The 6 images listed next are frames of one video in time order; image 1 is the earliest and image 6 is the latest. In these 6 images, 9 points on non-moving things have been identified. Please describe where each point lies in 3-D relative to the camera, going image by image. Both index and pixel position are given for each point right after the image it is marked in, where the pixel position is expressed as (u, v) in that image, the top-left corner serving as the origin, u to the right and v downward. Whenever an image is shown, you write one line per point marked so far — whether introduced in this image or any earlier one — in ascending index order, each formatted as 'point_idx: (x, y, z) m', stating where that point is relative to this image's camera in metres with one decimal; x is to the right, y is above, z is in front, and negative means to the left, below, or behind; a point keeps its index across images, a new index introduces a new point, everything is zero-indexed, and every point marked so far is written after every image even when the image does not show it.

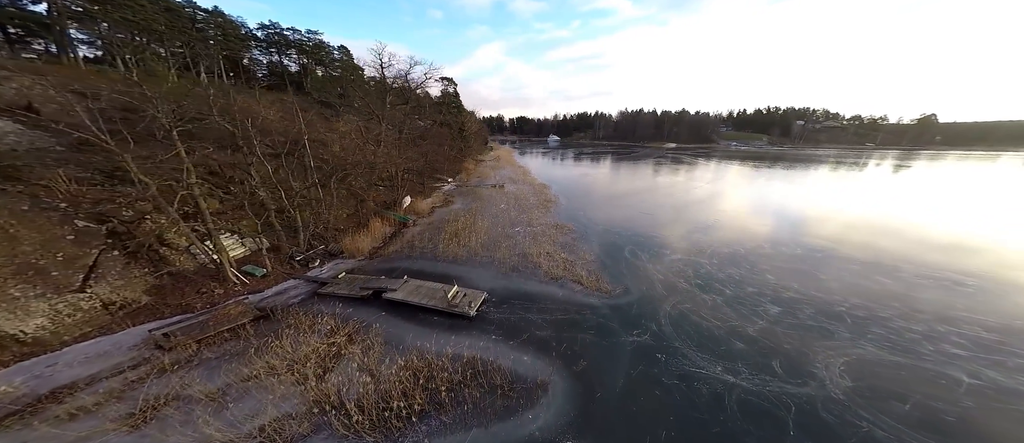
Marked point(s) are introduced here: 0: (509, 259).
0: (-0.1, -1.4, +11.1) m
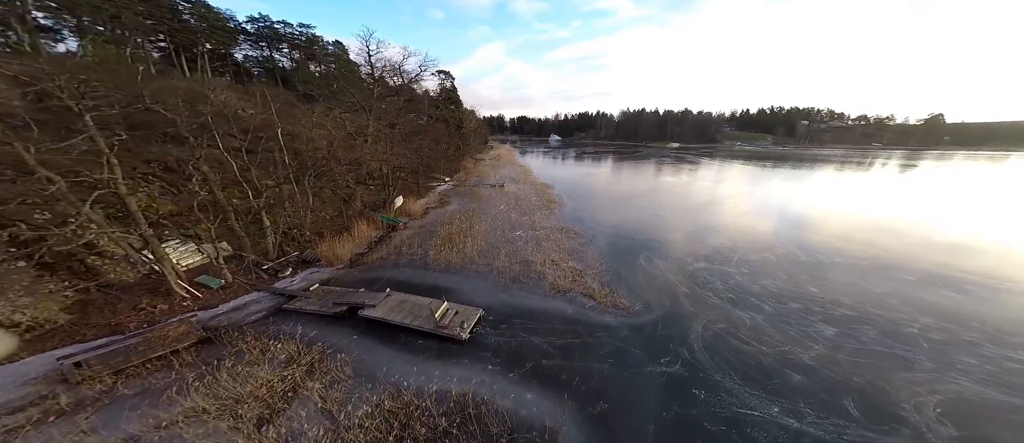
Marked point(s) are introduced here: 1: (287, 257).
0: (-0.1, -1.5, +9.6) m
1: (-7.2, -1.1, +9.6) m
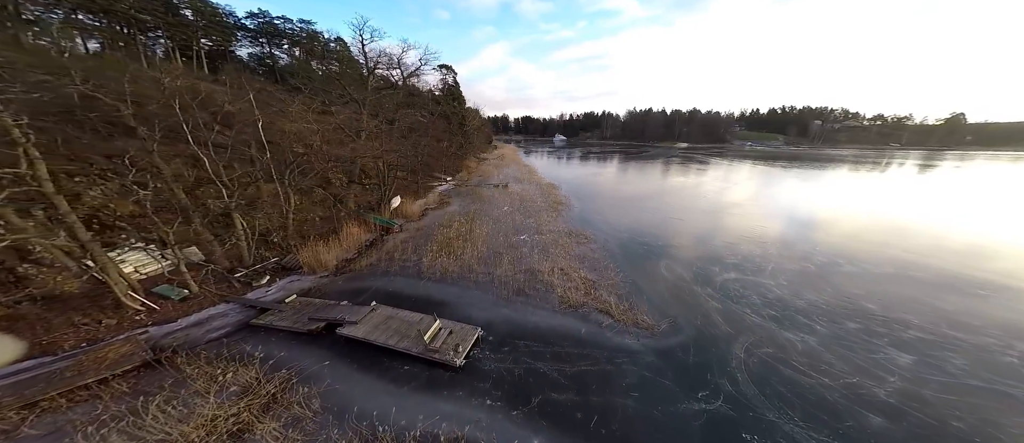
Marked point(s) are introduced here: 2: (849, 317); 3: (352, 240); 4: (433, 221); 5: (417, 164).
0: (0.0, -1.6, +8.5) m
1: (-7.1, -1.1, +8.6) m
2: (+7.7, -2.2, +6.9) m
3: (-5.4, -0.6, +10.1) m
4: (-3.3, 0.0, +12.4) m
5: (-5.2, +3.1, +16.4) m
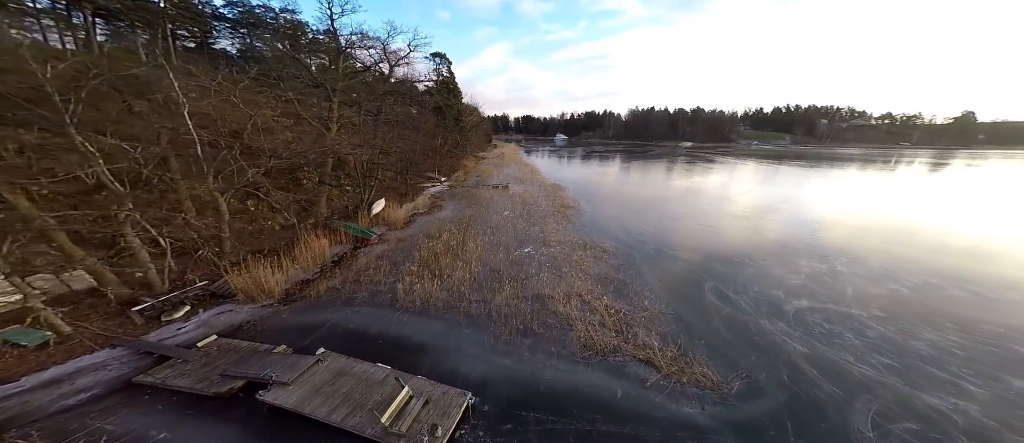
0: (+0.1, -1.9, +6.4) m
1: (-7.0, -1.4, +6.5) m
2: (+7.8, -2.4, +4.8) m
3: (-5.4, -0.9, +8.0) m
4: (-3.2, -0.3, +10.3) m
5: (-5.2, +2.8, +14.3) m
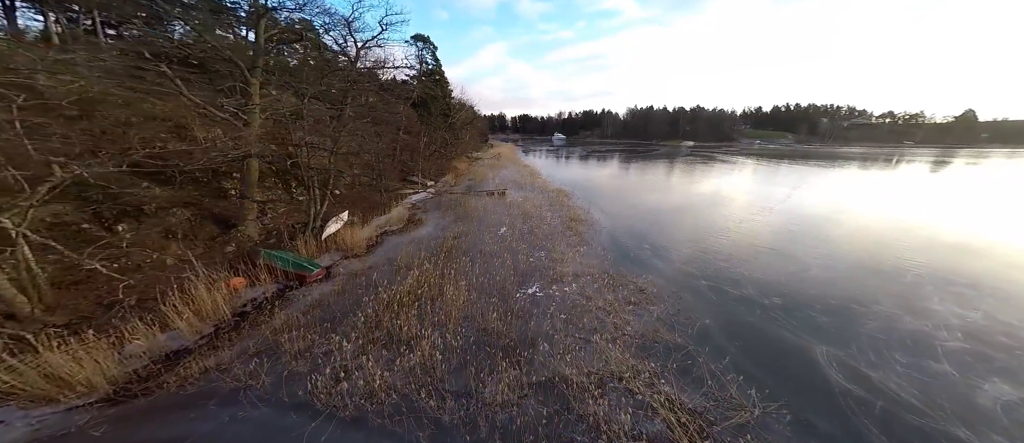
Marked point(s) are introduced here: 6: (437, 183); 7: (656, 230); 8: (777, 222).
0: (+0.1, -2.4, +3.7) m
1: (-7.0, -2.0, +3.7) m
2: (+7.9, -2.9, +2.2) m
3: (-5.4, -1.5, +5.3) m
4: (-3.3, -0.9, +7.6) m
5: (-5.3, +2.2, +11.6) m
6: (-4.3, +2.2, +17.2) m
7: (+5.5, -0.3, +11.2) m
8: (+13.7, -0.4, +14.3) m
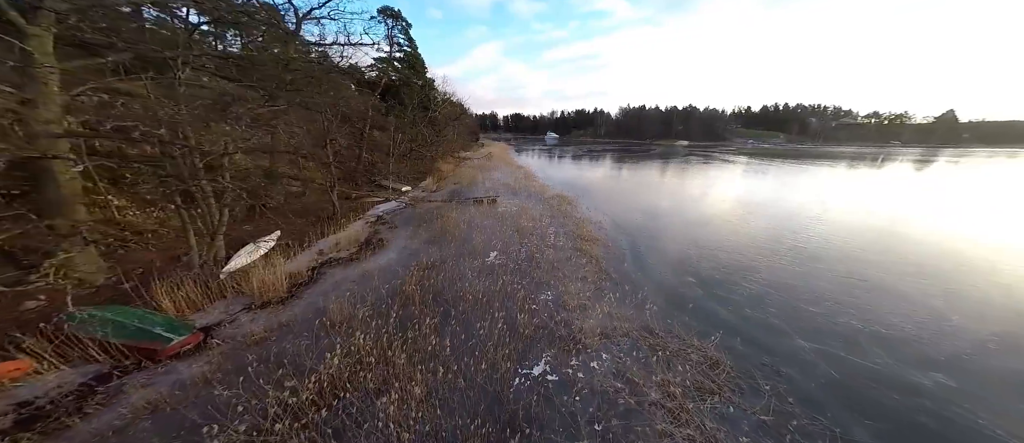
0: (+0.1, -2.8, +1.3) m
1: (-7.0, -2.5, +1.1) m
2: (+7.9, -3.2, -0.1) m
3: (-5.4, -2.0, +2.8) m
4: (-3.4, -1.4, +5.1) m
5: (-5.5, +1.6, +9.1) m
6: (-4.7, +1.6, +14.6) m
7: (+5.3, -0.7, +8.9) m
8: (+13.4, -0.7, +12.2) m
